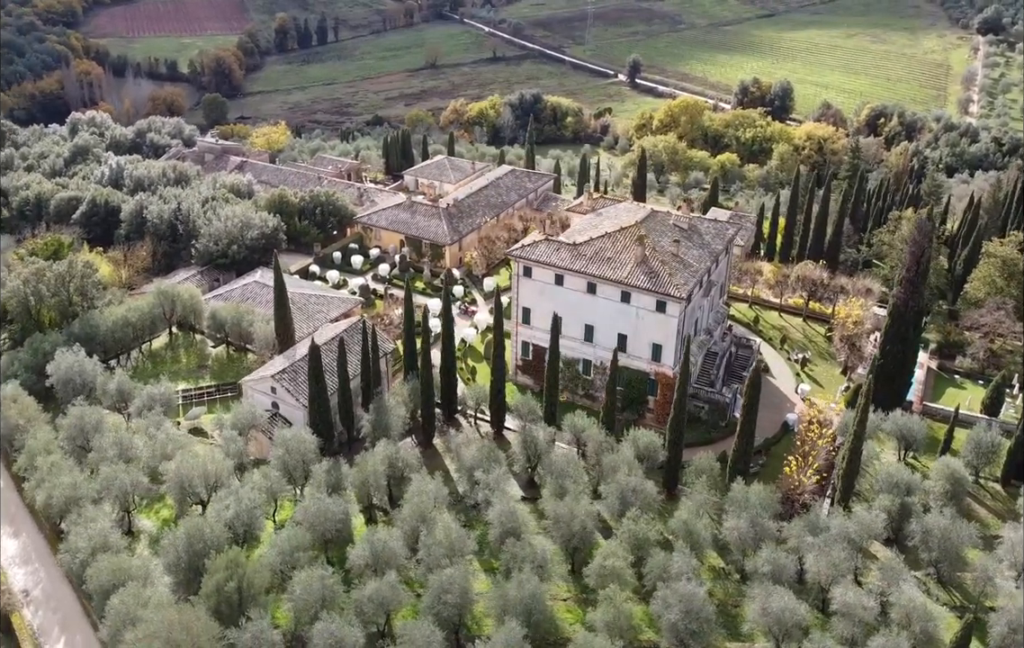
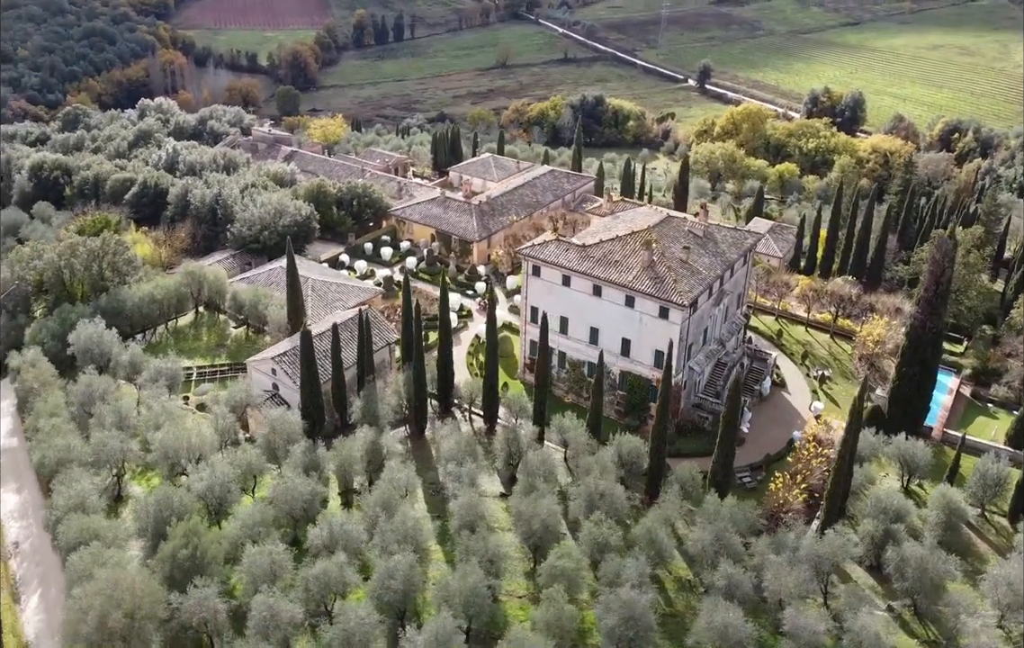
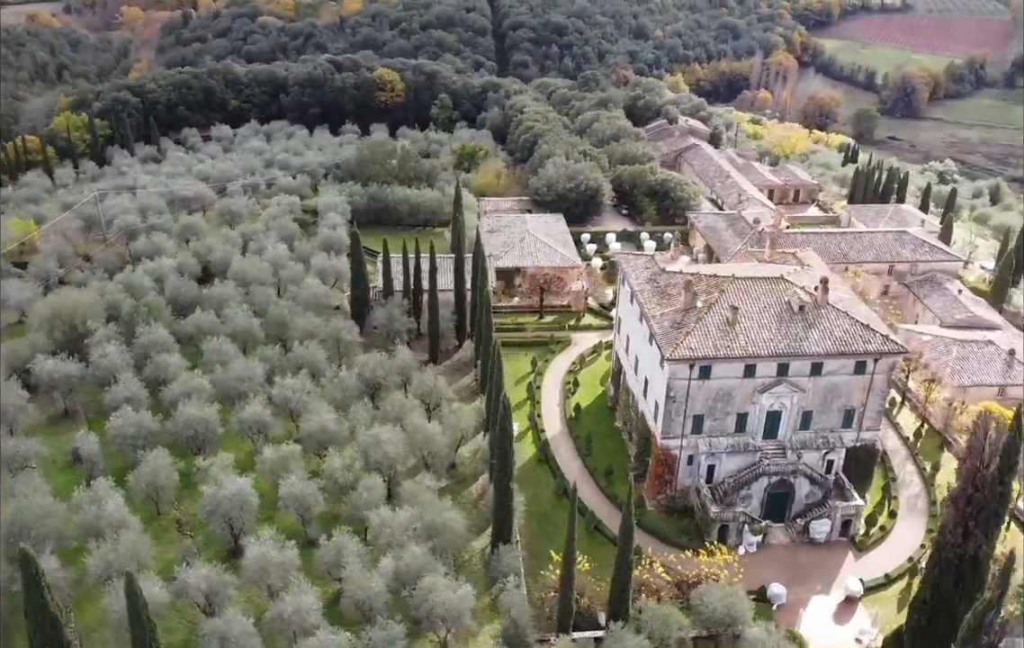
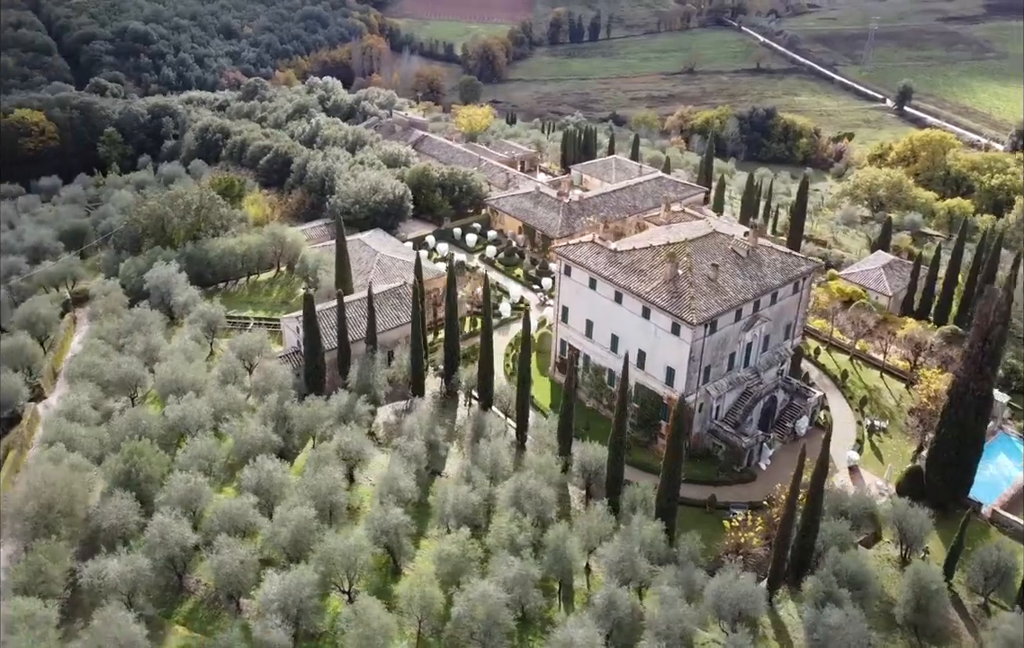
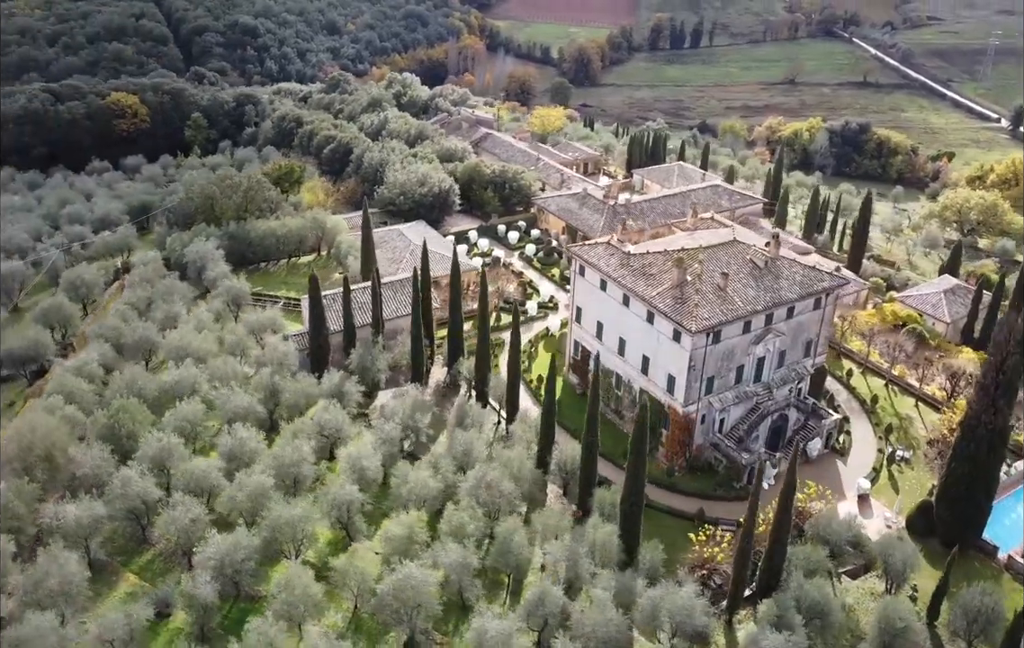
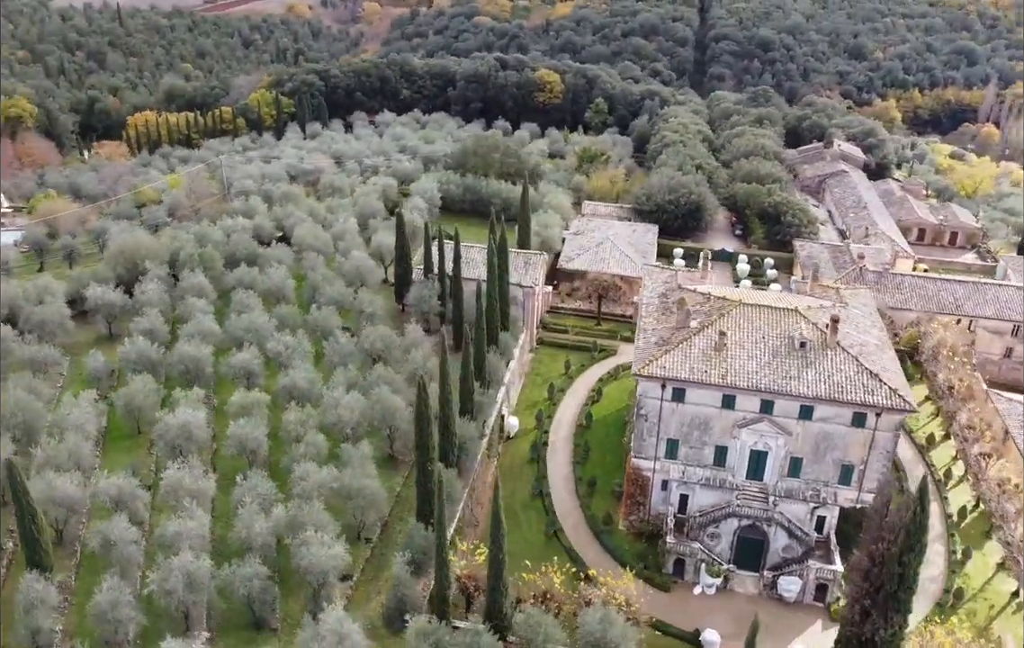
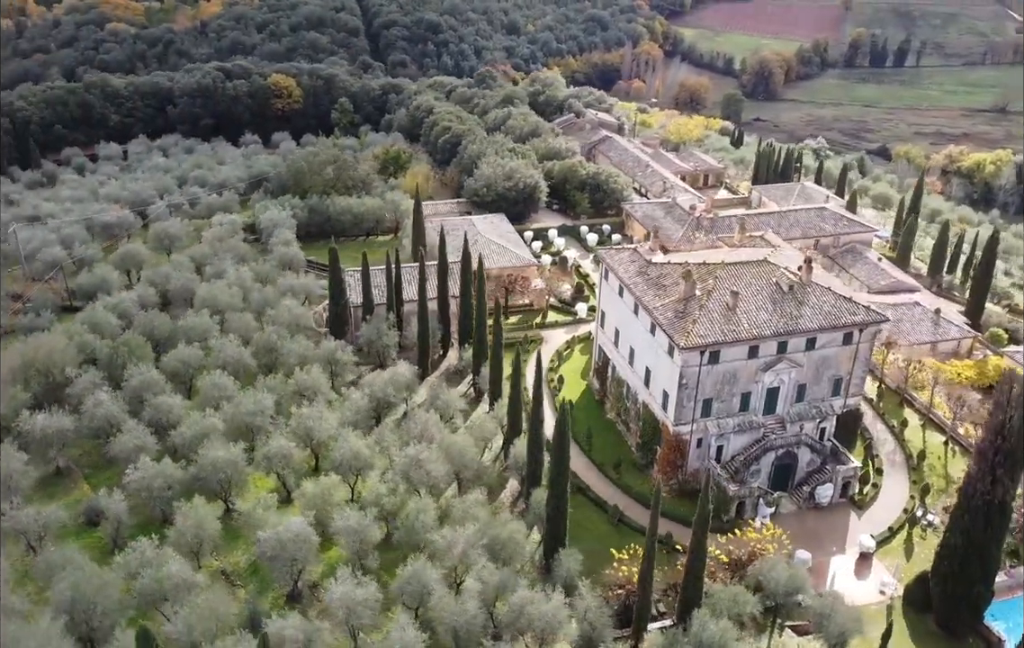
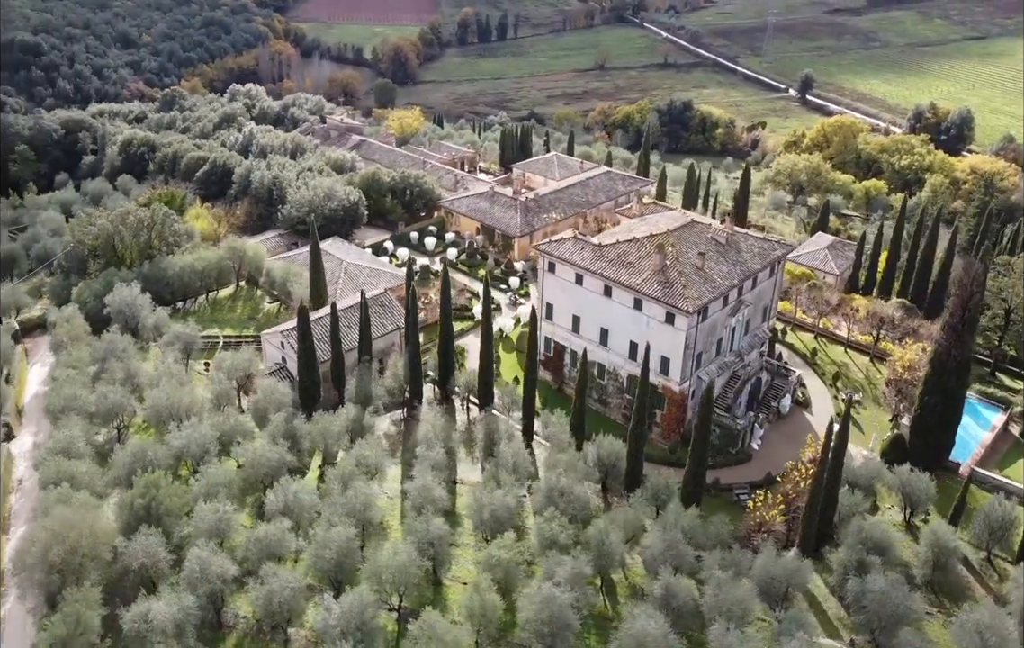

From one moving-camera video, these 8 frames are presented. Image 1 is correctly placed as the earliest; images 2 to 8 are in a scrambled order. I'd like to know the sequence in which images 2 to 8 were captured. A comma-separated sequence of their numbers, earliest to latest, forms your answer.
2, 8, 4, 5, 7, 3, 6
